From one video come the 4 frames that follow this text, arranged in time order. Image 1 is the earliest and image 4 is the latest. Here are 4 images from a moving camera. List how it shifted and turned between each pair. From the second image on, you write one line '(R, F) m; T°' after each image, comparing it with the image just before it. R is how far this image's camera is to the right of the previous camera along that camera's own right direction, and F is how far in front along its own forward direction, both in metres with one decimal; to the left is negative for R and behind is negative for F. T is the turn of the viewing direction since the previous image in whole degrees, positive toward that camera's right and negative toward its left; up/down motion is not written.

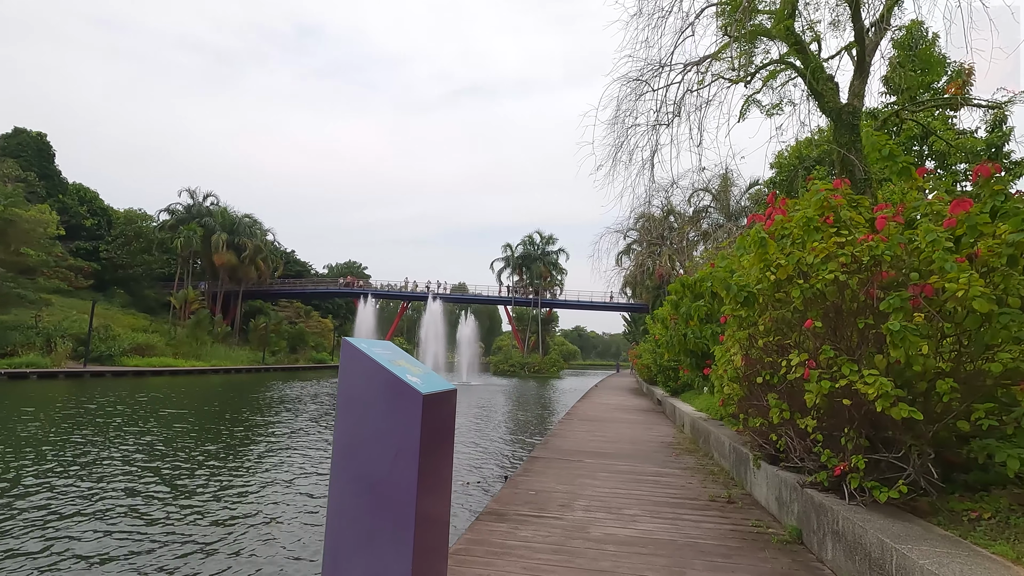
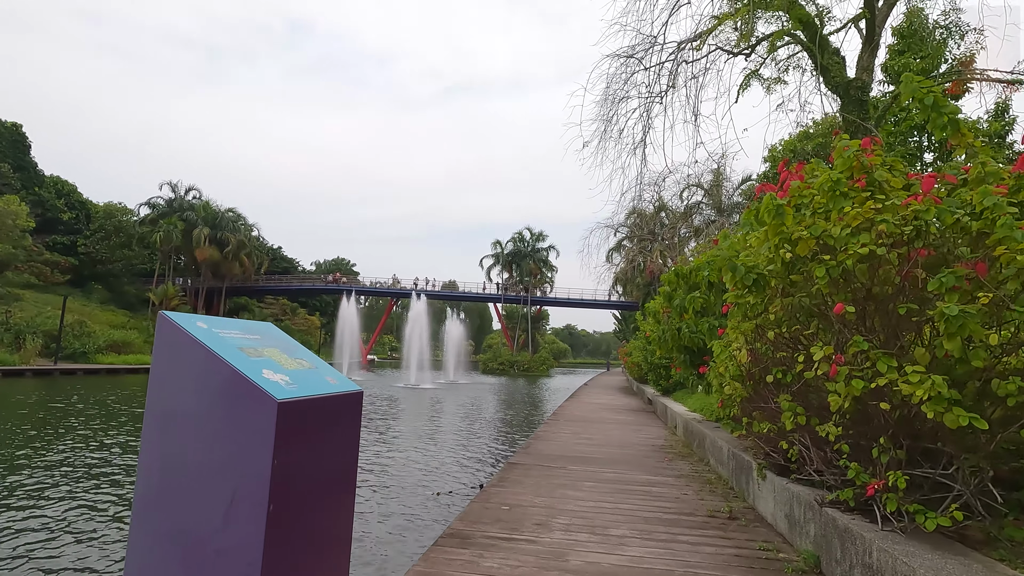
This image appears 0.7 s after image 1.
(+0.1, +0.4) m; +1°
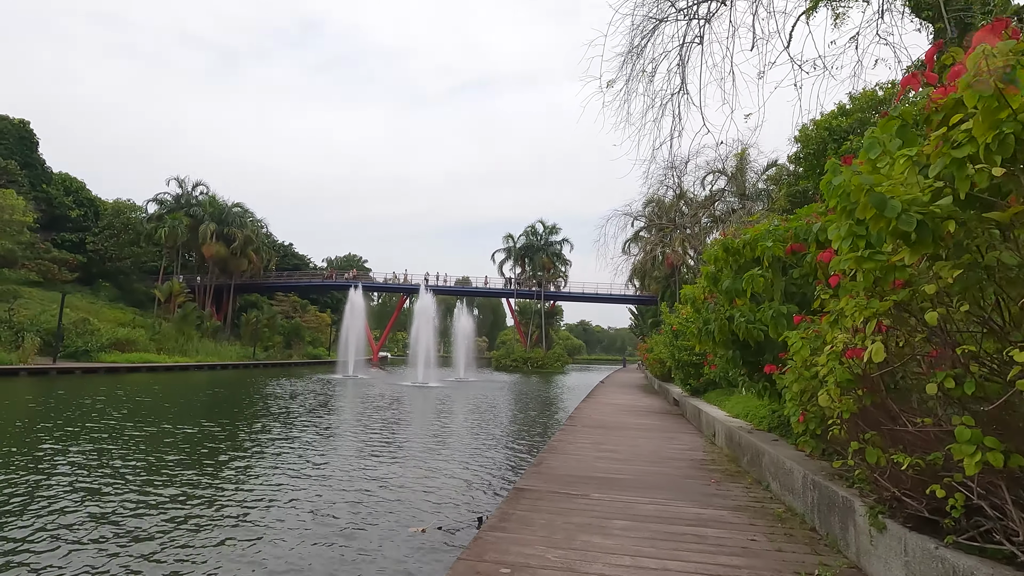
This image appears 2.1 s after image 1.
(0.0, +0.8) m; -1°
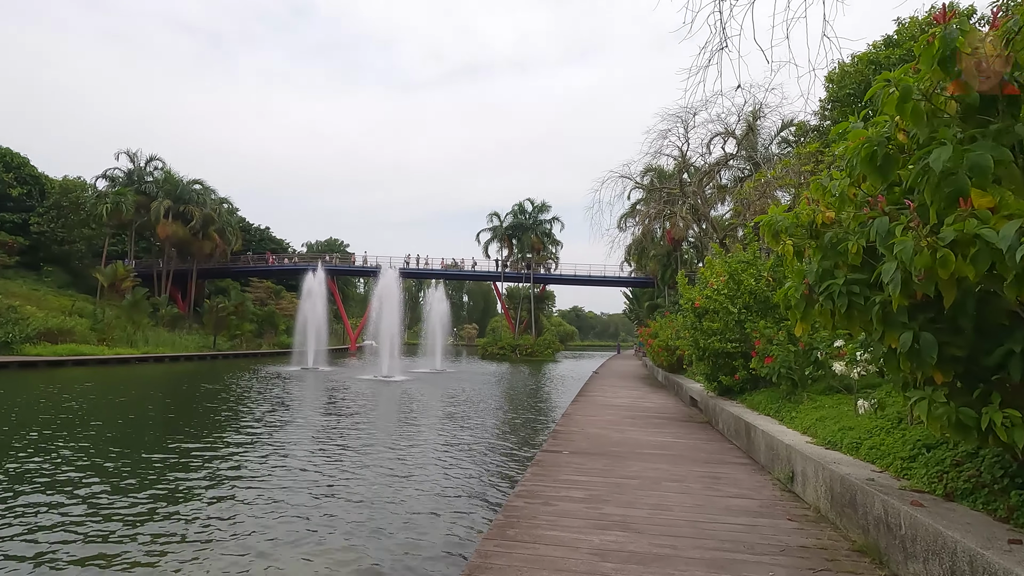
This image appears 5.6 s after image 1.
(+0.3, +2.2) m; +1°
